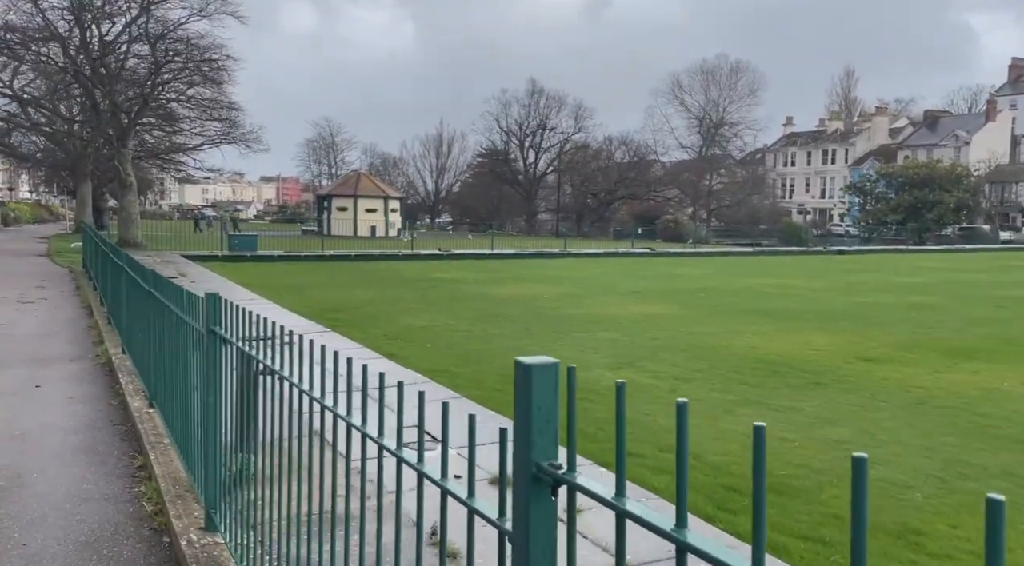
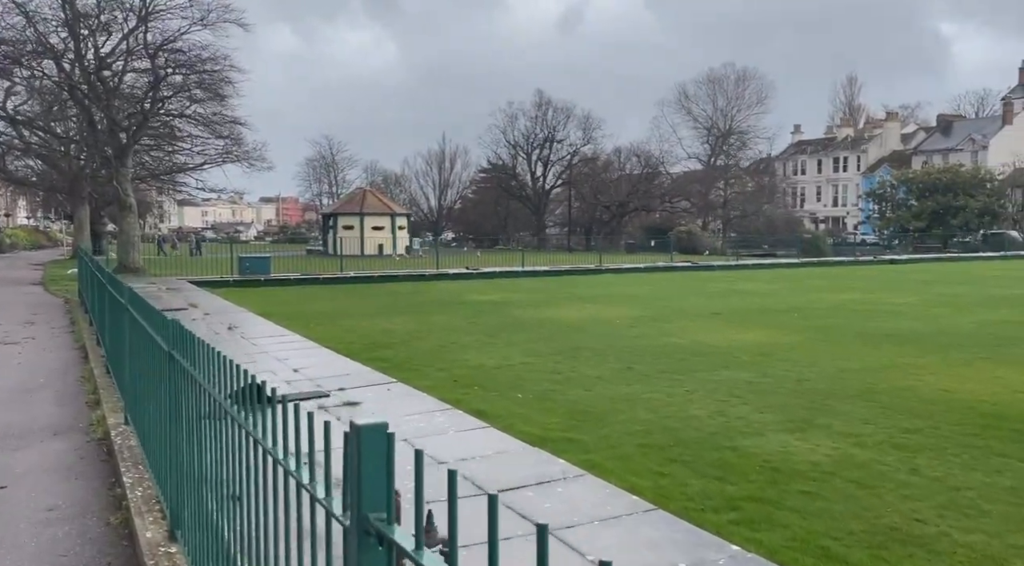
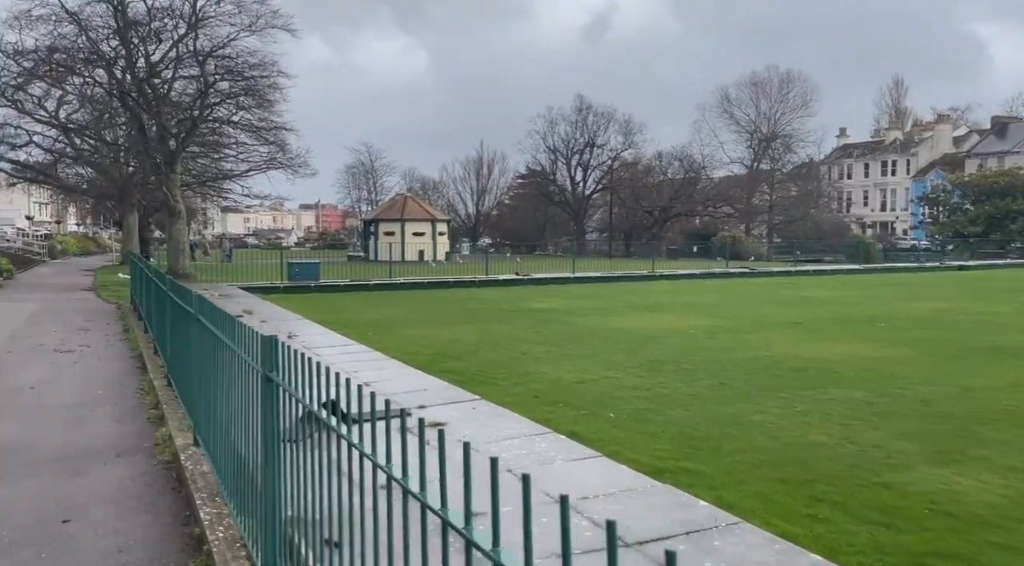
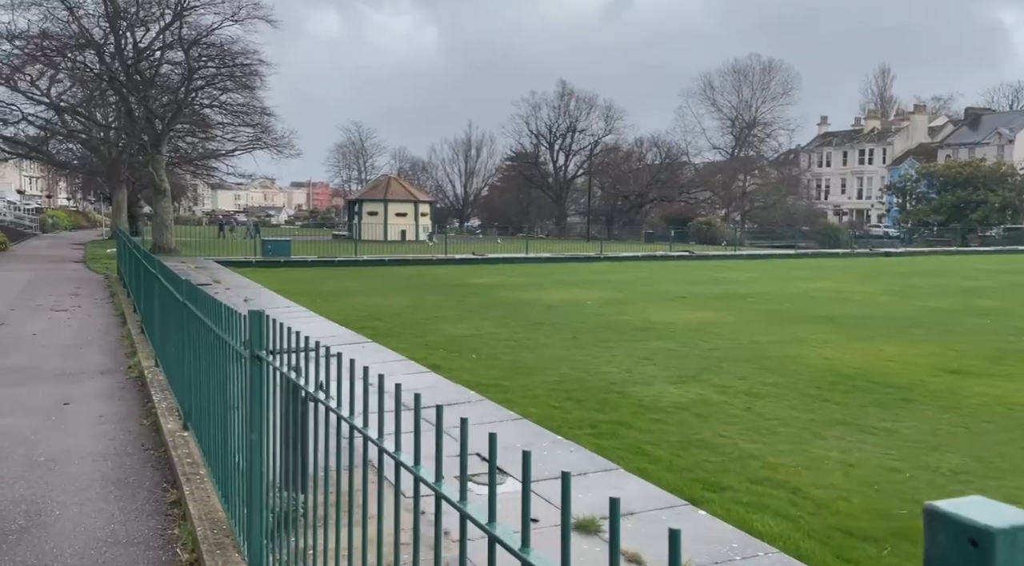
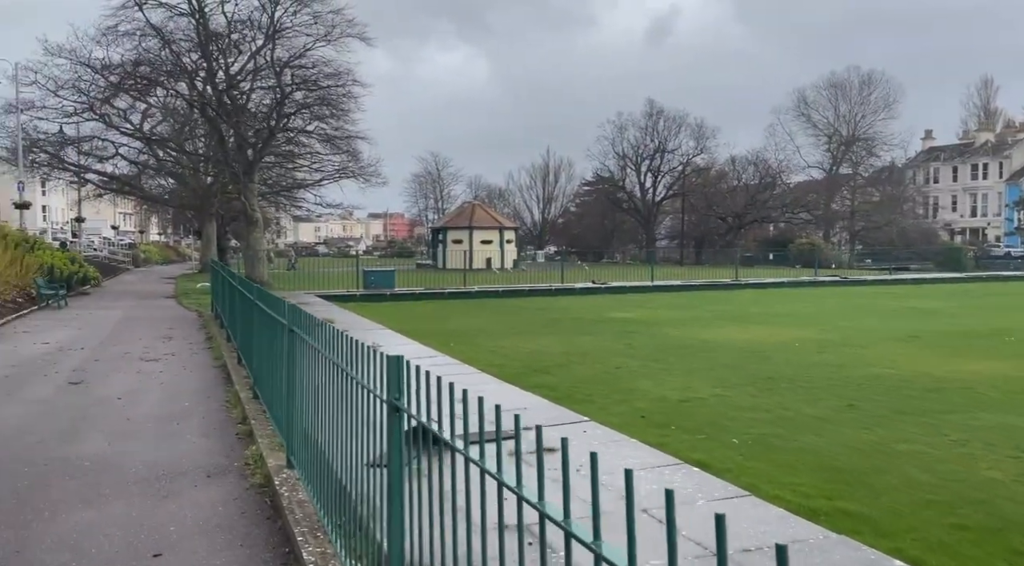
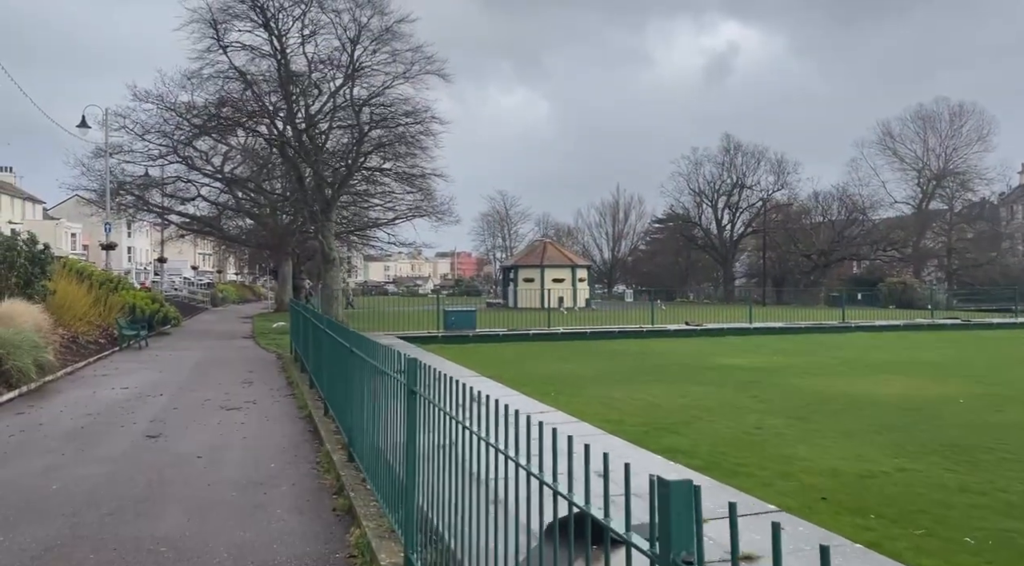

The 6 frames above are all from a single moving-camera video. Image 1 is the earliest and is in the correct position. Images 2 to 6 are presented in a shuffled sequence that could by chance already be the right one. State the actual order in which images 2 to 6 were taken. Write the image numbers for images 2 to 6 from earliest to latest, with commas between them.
4, 2, 3, 5, 6
